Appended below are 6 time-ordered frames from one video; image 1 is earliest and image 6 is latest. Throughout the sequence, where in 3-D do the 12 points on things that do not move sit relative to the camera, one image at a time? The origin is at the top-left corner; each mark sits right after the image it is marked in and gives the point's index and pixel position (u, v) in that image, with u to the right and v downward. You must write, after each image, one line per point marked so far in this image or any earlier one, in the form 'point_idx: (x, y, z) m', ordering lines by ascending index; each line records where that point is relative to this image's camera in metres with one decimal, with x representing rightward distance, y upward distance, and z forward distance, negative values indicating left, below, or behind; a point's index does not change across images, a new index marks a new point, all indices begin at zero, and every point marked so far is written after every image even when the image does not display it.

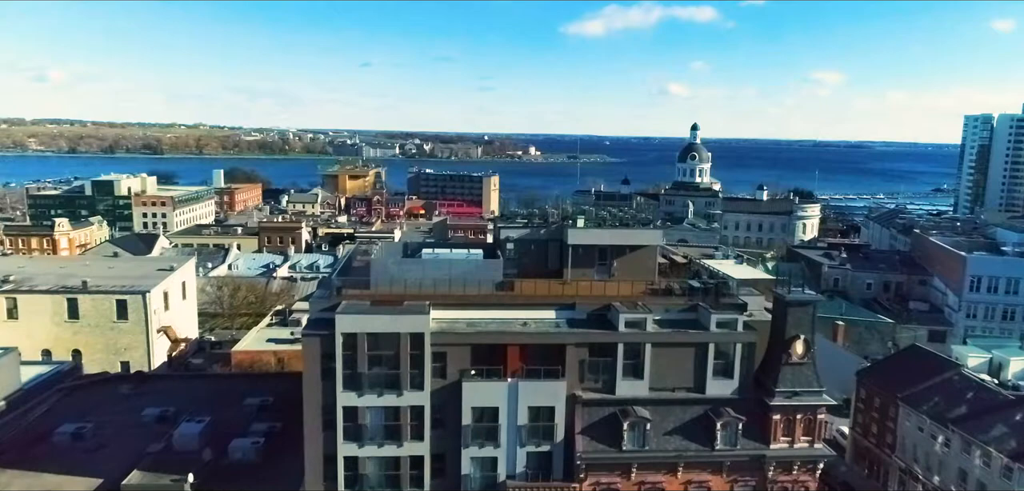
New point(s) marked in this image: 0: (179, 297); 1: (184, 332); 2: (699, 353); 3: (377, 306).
0: (-9.0, -1.4, +18.7) m
1: (-9.1, -2.4, +19.2) m
2: (+2.4, -1.4, +8.9) m
3: (-1.7, -0.8, +8.7) m
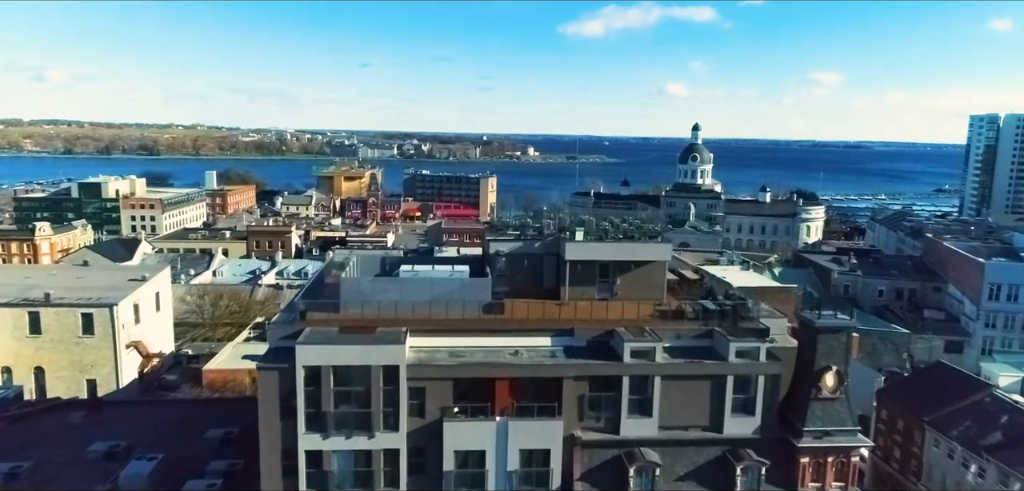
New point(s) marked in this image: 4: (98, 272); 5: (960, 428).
0: (-9.1, -1.6, +17.6) m
1: (-9.2, -2.6, +18.1) m
2: (+2.3, -1.6, +7.7) m
3: (-1.8, -1.0, +7.6) m
4: (-10.8, -0.7, +18.1) m
5: (+8.1, -3.3, +12.6) m
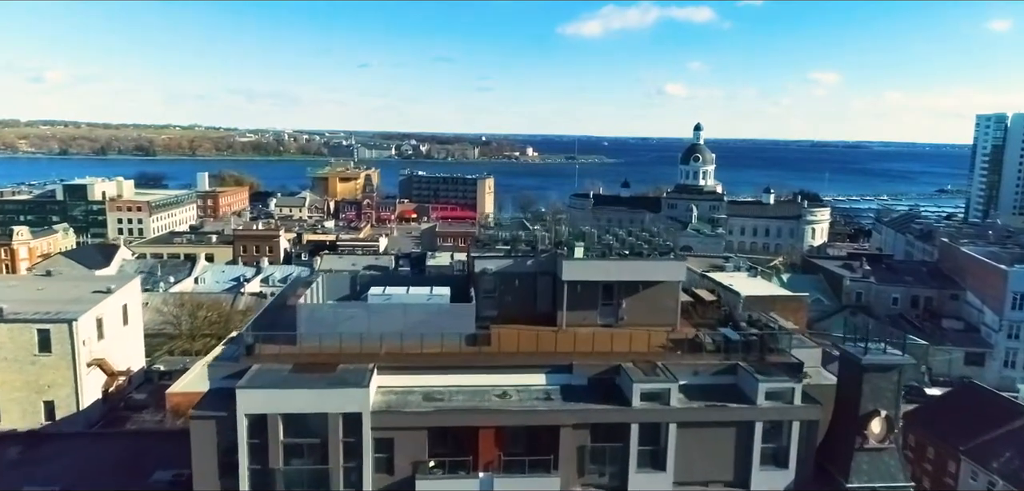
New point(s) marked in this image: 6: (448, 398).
0: (-9.2, -1.8, +16.3) m
1: (-9.3, -2.8, +16.8) m
2: (+2.1, -1.8, +6.5) m
3: (-1.9, -1.2, +6.3) m
4: (-10.9, -0.9, +16.9) m
5: (+8.0, -3.5, +11.4) m
6: (-0.6, -1.4, +6.5) m
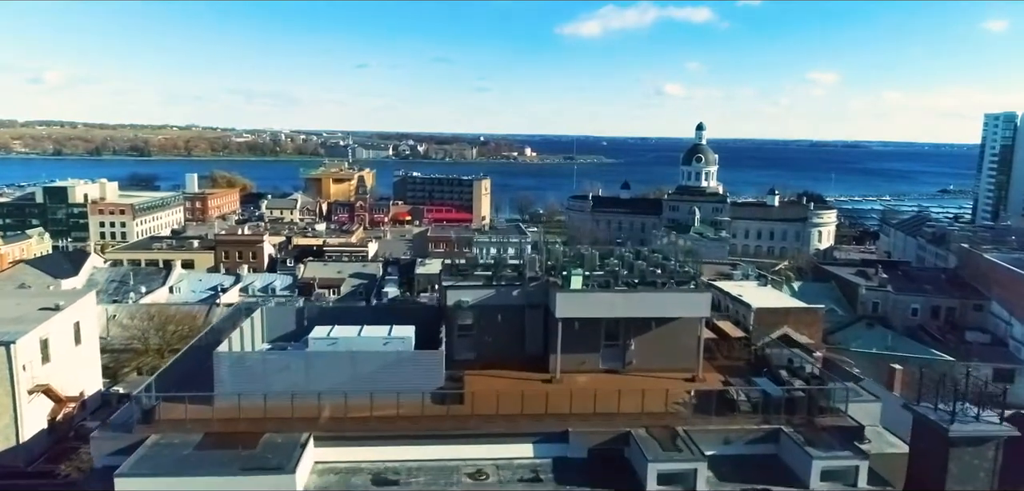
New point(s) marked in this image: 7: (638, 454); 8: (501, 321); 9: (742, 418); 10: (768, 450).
0: (-9.4, -2.1, +14.8) m
1: (-9.5, -3.1, +15.3) m
2: (+2.0, -2.0, +5.0) m
3: (-2.1, -1.4, +4.8) m
4: (-11.1, -1.2, +15.3) m
5: (+7.8, -3.7, +9.8) m
6: (-0.8, -1.7, +5.0) m
7: (+0.9, -1.5, +5.1) m
8: (-0.1, -0.7, +6.5) m
9: (+1.8, -1.3, +5.4) m
10: (+2.0, -1.6, +5.3) m
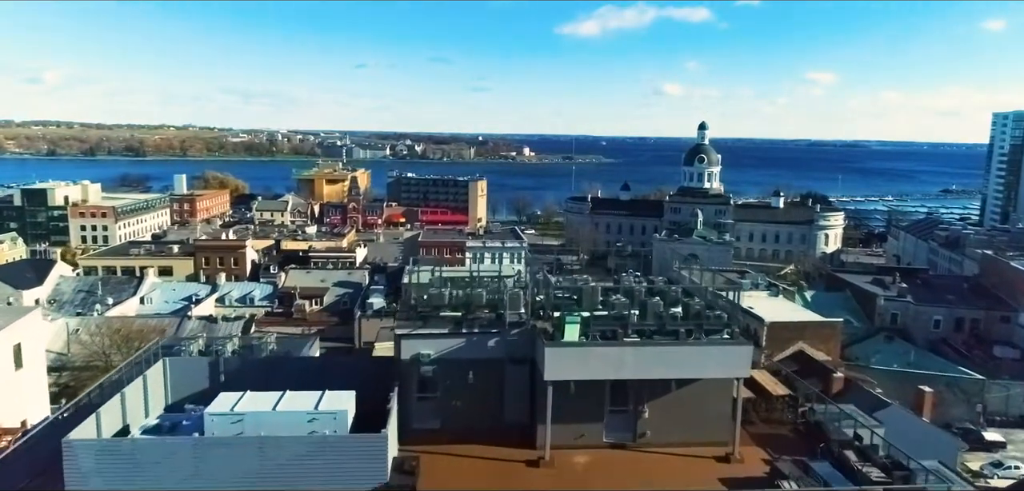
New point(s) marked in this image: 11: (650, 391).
0: (-9.6, -2.3, +13.2) m
1: (-9.7, -3.3, +13.7) m
2: (+1.8, -2.3, +3.4) m
3: (-2.3, -1.7, +3.3) m
4: (-11.3, -1.4, +13.8) m
5: (+7.6, -4.0, +8.3) m
6: (-0.9, -1.9, +3.4) m
7: (+0.7, -1.8, +3.5) m
8: (-0.3, -0.9, +4.9) m
9: (+1.6, -1.6, +3.9) m
10: (+1.8, -1.8, +3.8) m
11: (+0.9, -1.0, +4.7) m
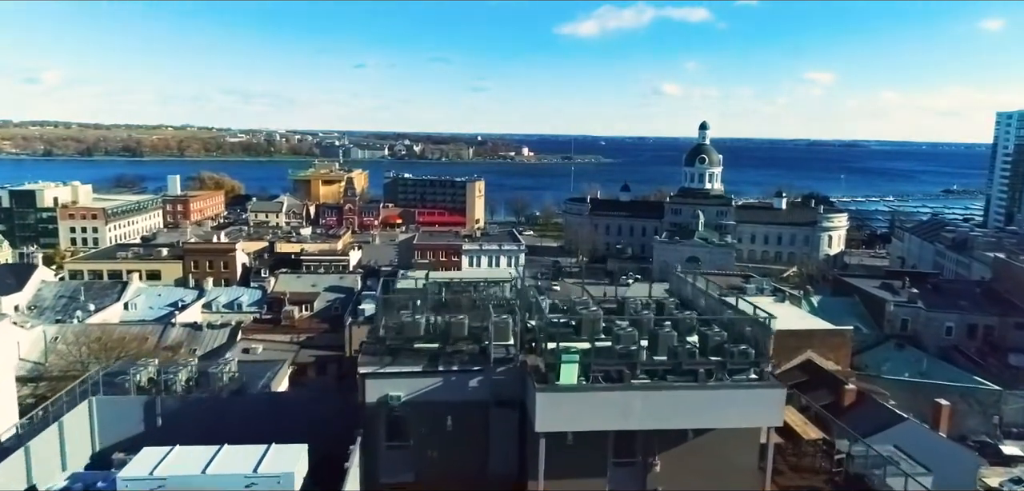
0: (-9.7, -2.5, +12.4) m
1: (-9.8, -3.5, +12.9) m
2: (+1.7, -2.4, +2.7) m
3: (-2.4, -1.8, +2.5) m
4: (-11.4, -1.6, +13.0) m
5: (+7.5, -4.1, +7.6) m
6: (-1.0, -2.0, +2.7) m
7: (+0.6, -1.9, +2.8) m
8: (-0.4, -1.1, +4.2) m
9: (+1.5, -1.7, +3.1) m
10: (+1.7, -1.9, +3.0) m
11: (+0.9, -1.1, +4.0) m
